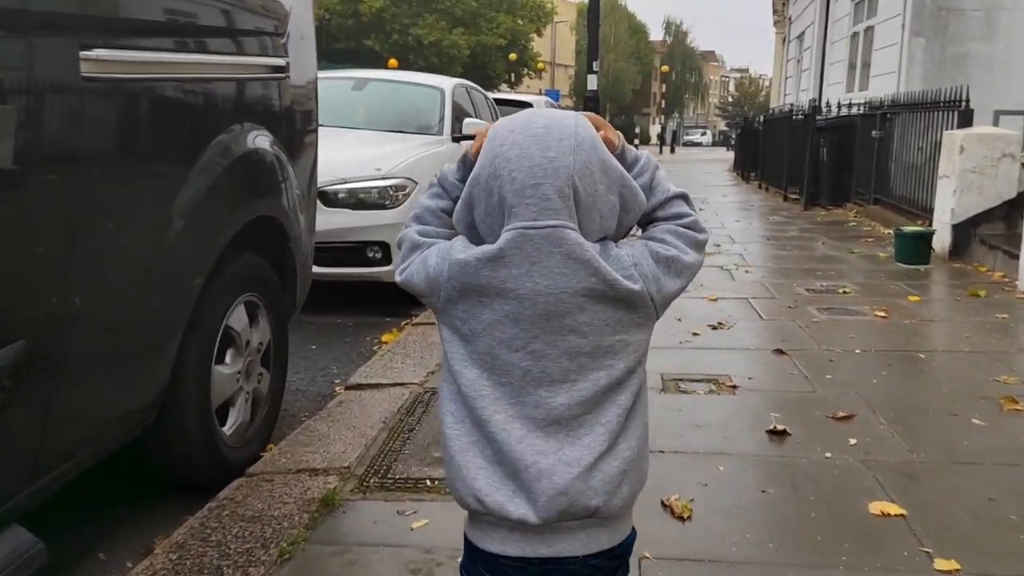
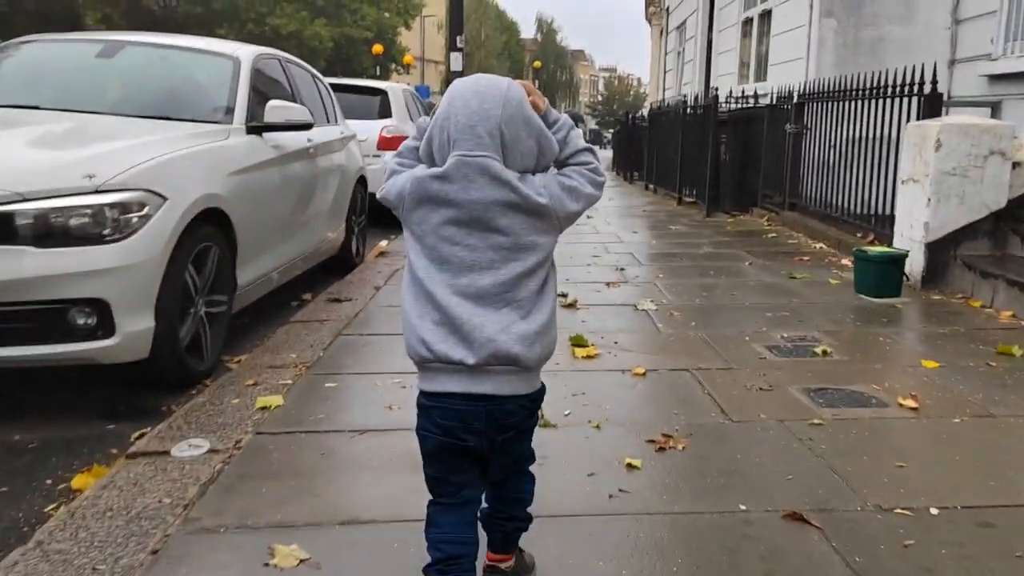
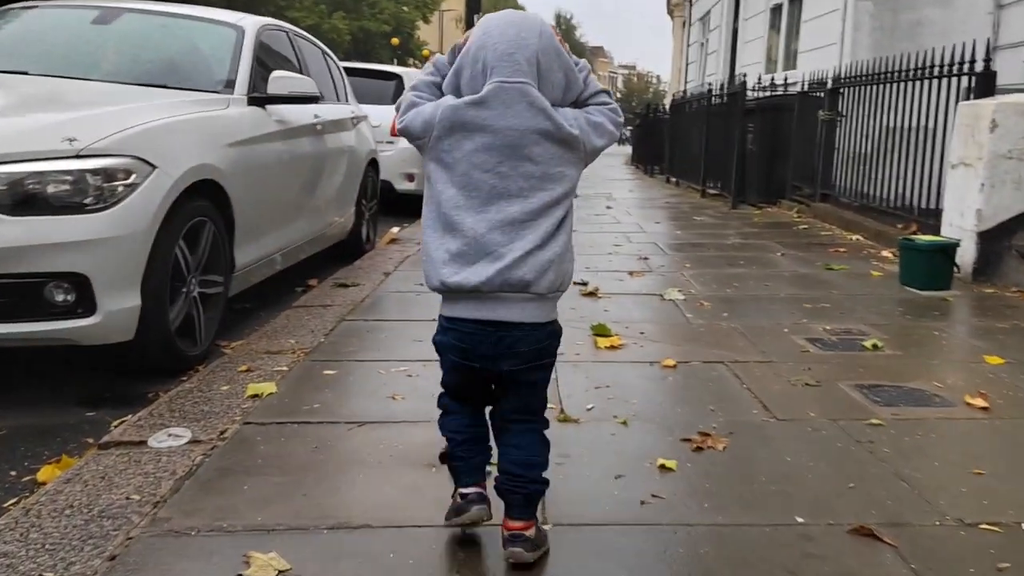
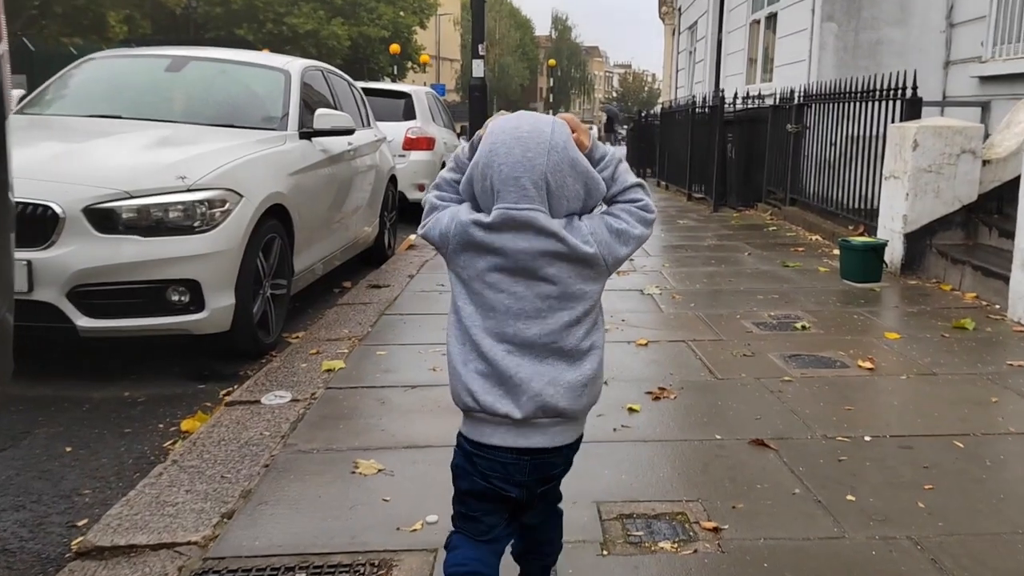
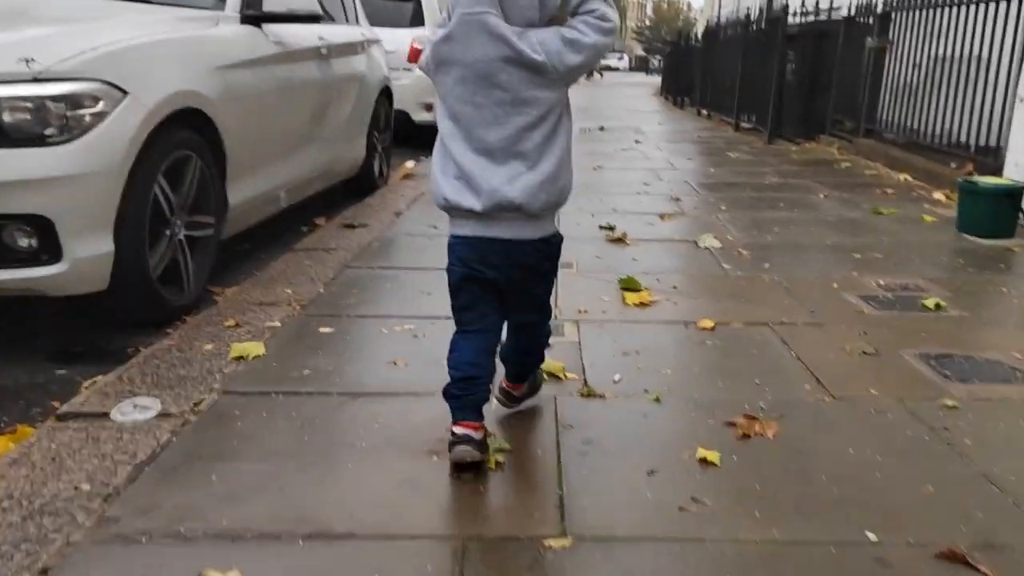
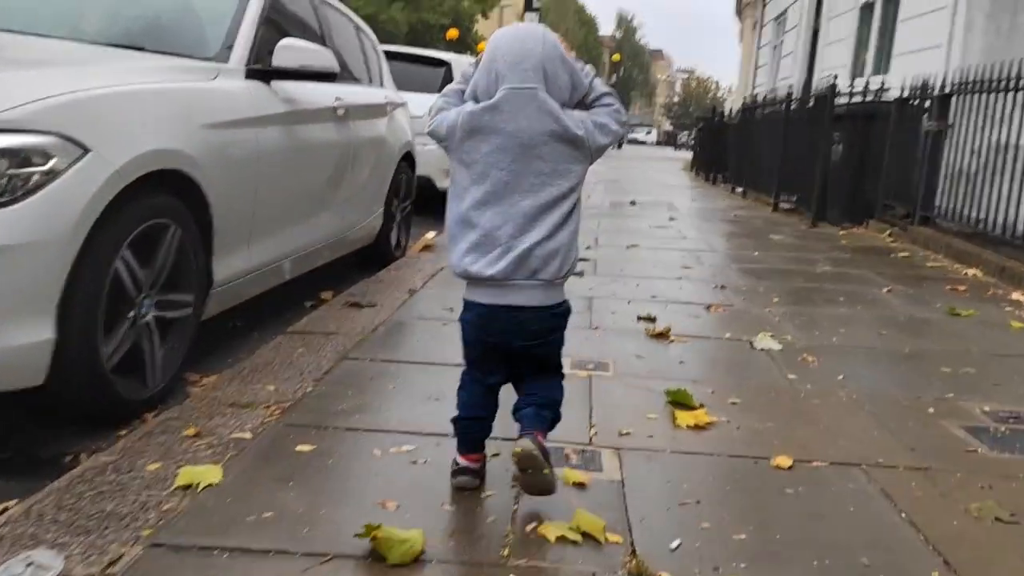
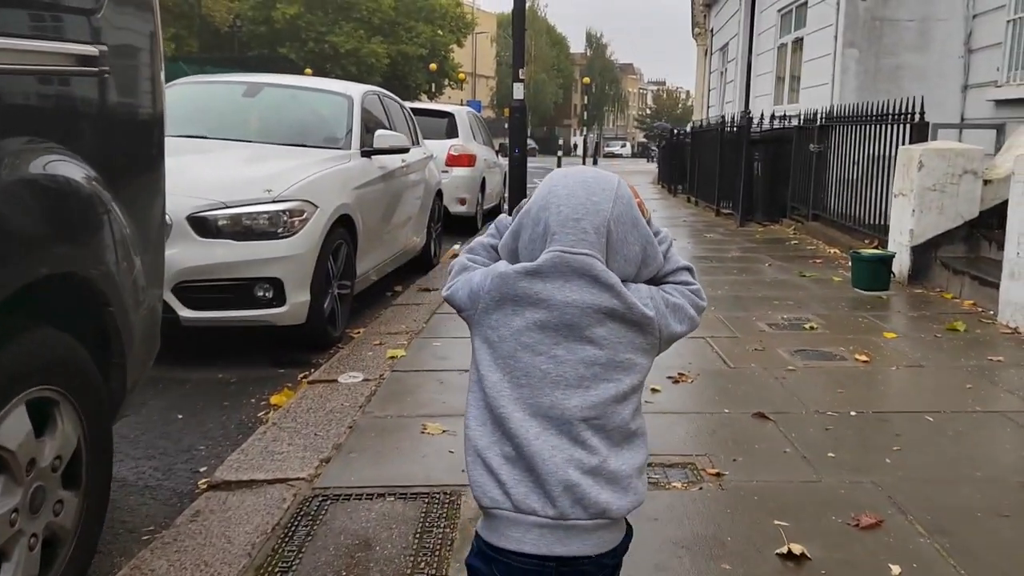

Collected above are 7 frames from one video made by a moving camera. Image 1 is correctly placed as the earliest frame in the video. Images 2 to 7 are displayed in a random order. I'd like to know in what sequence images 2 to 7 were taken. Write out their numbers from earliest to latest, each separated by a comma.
7, 4, 2, 3, 5, 6
